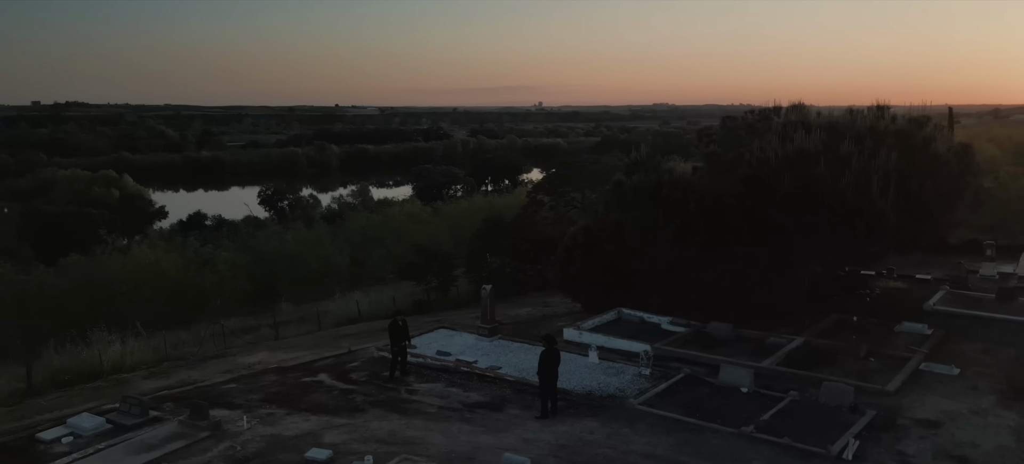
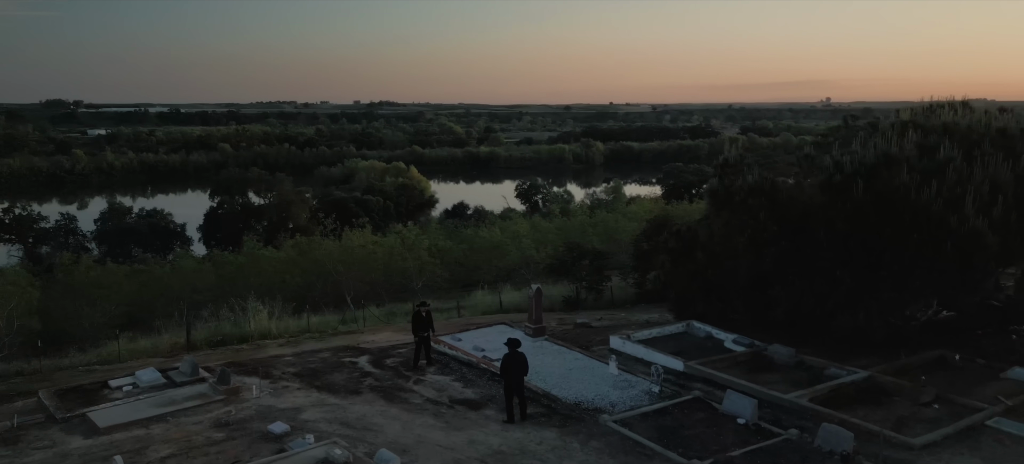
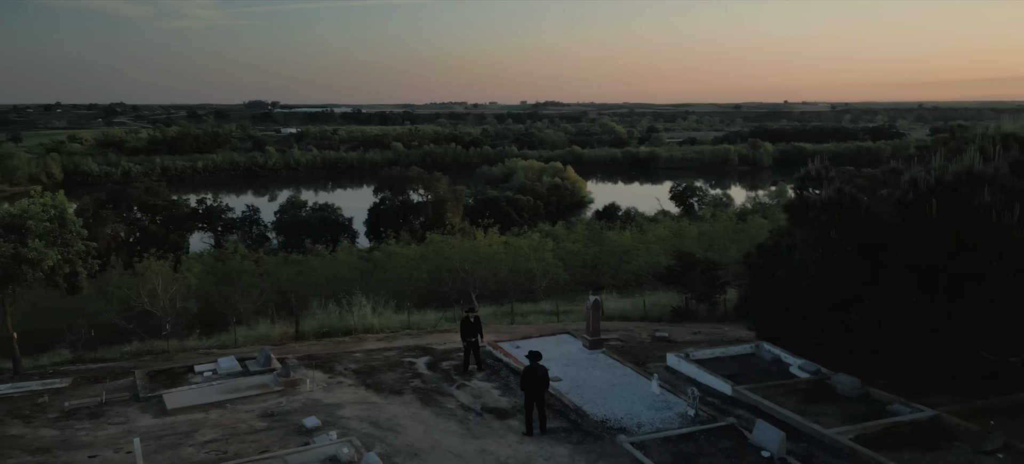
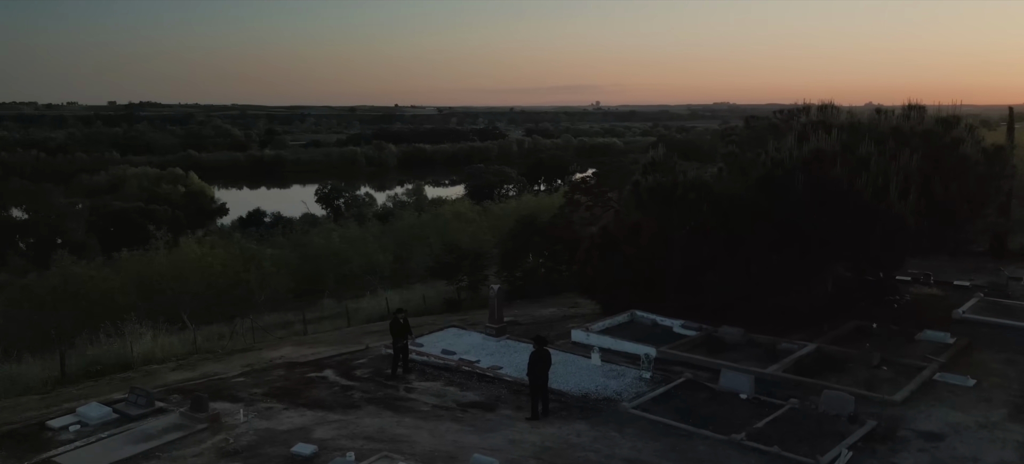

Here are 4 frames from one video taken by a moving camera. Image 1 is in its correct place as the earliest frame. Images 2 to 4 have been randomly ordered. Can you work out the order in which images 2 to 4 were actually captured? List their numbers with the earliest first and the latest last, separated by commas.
4, 2, 3
